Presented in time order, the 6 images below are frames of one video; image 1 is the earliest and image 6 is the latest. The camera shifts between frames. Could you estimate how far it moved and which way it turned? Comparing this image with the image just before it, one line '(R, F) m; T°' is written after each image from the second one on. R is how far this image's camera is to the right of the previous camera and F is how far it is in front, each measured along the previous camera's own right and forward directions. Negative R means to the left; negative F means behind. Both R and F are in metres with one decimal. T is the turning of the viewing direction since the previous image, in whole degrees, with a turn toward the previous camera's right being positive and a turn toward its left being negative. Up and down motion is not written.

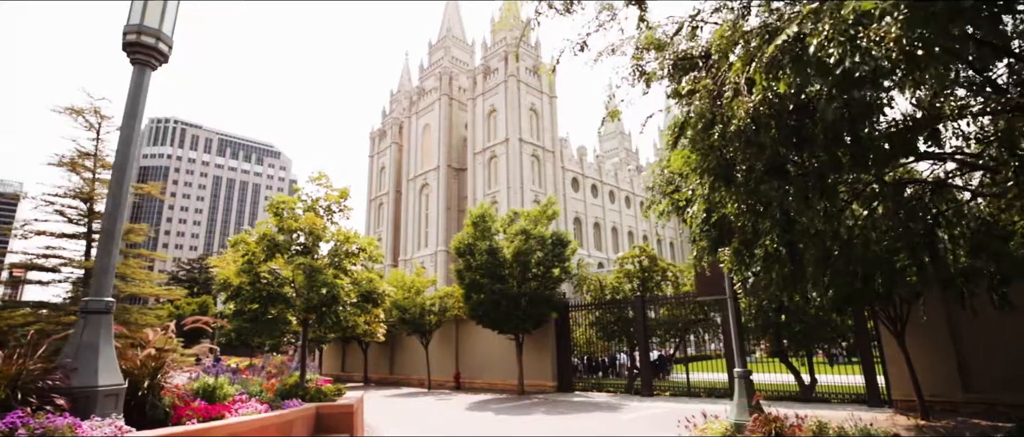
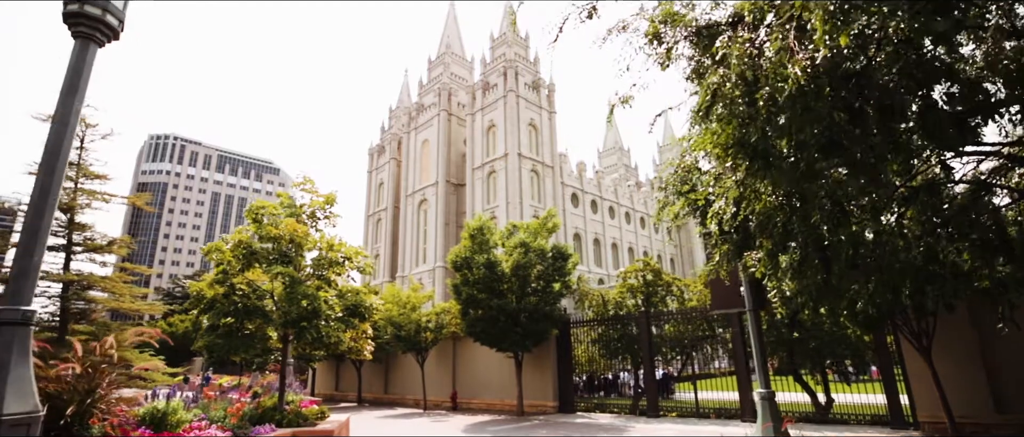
(0.0, +0.6) m; 0°
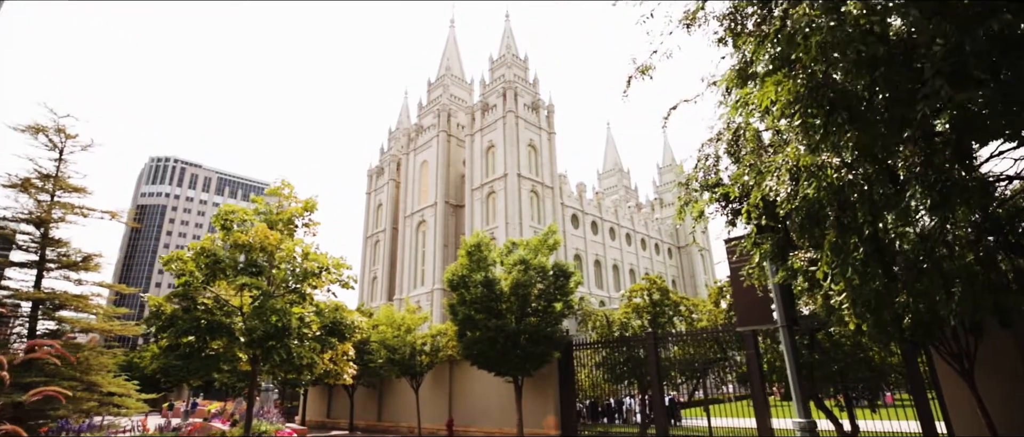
(0.0, +0.7) m; 0°
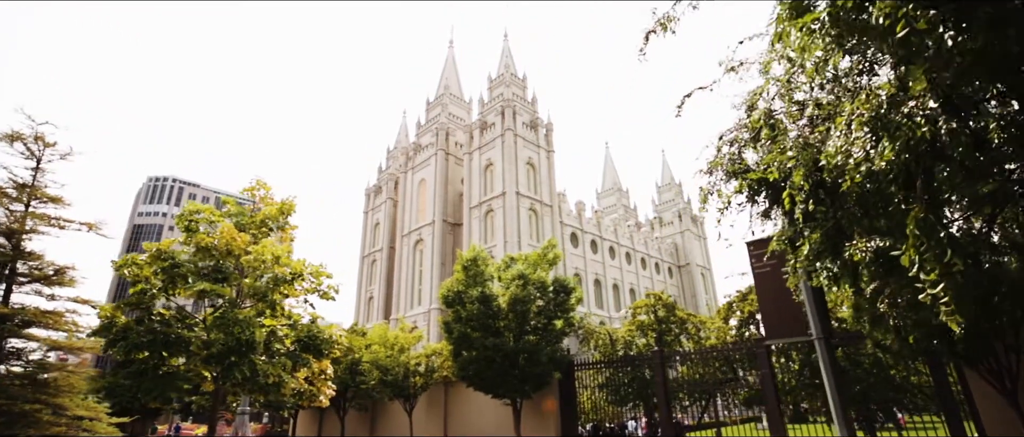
(0.0, +0.6) m; 0°
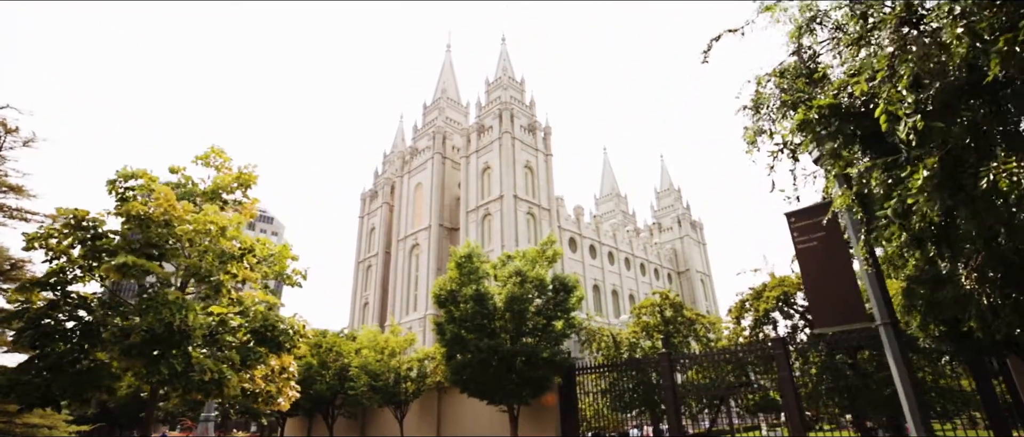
(0.0, +0.9) m; 0°
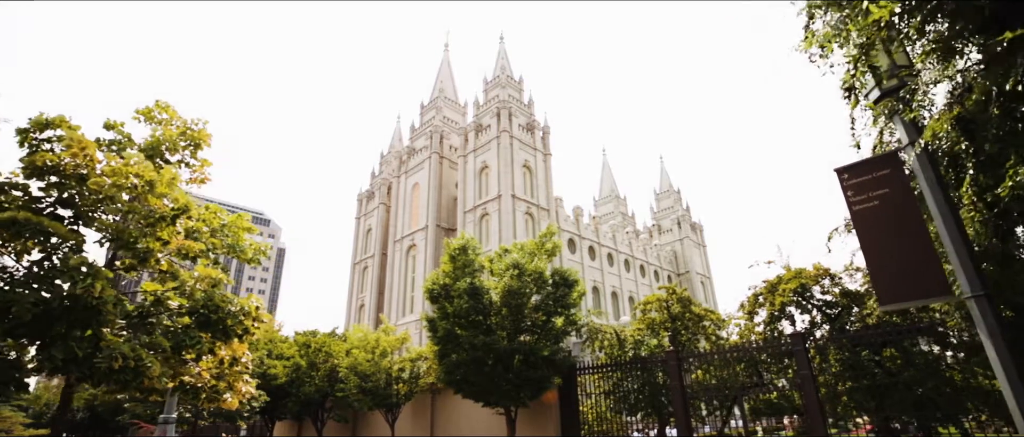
(0.0, +0.8) m; 0°
